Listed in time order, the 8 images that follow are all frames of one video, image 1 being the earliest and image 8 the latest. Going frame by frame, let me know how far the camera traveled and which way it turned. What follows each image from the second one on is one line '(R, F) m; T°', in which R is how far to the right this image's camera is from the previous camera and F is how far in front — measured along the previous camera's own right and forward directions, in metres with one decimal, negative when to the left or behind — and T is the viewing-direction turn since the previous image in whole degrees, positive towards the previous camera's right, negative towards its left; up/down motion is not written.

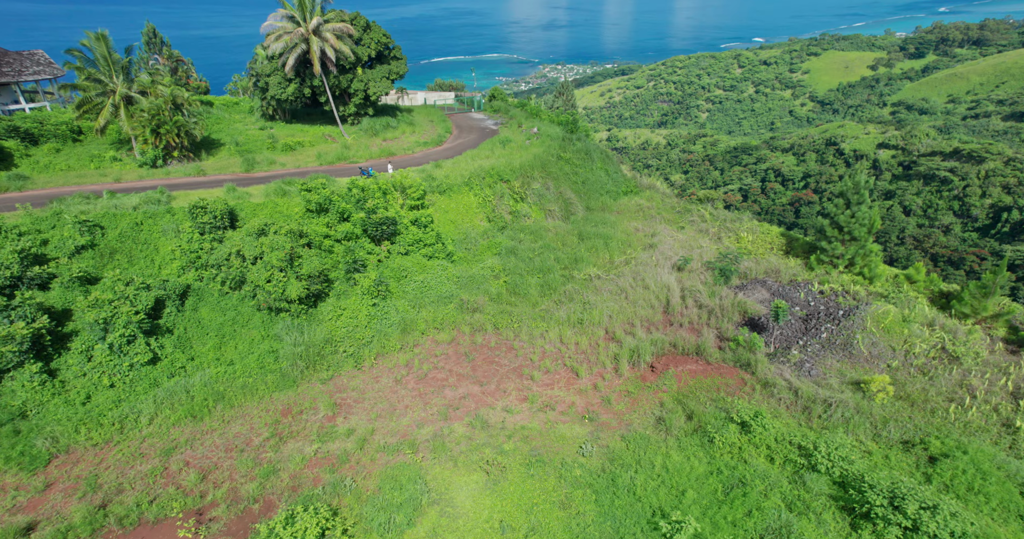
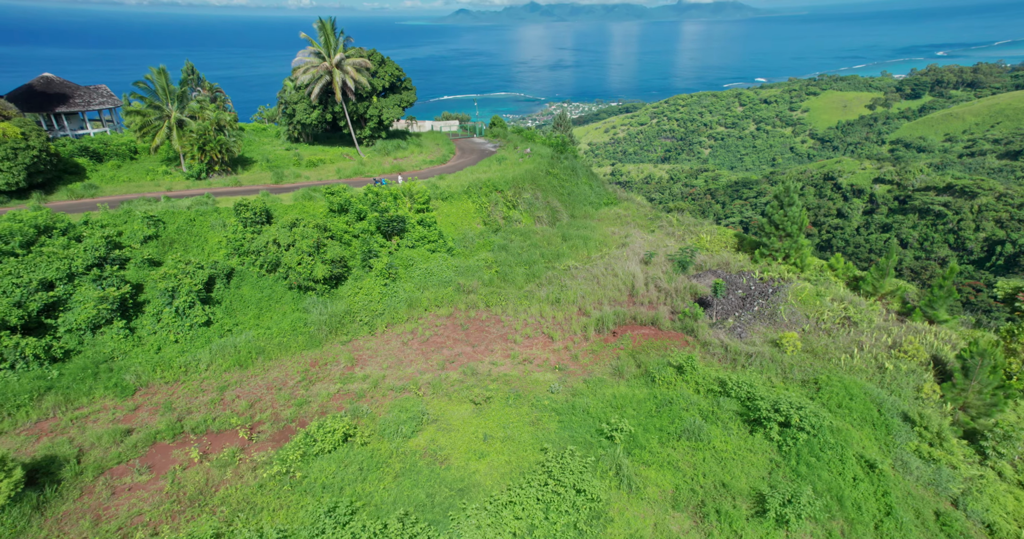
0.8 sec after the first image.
(+0.5, -2.6) m; -1°
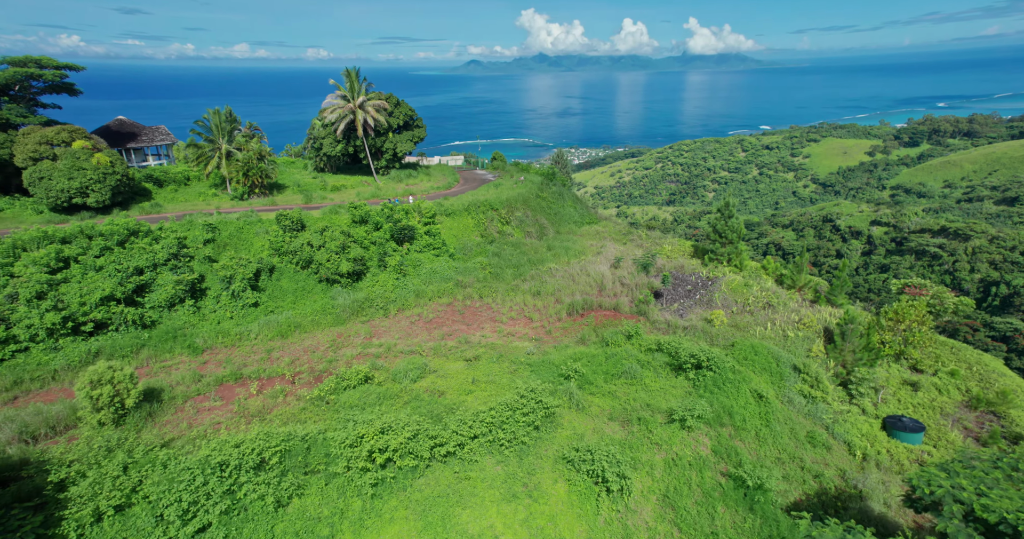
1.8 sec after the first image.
(+0.7, -3.4) m; -1°
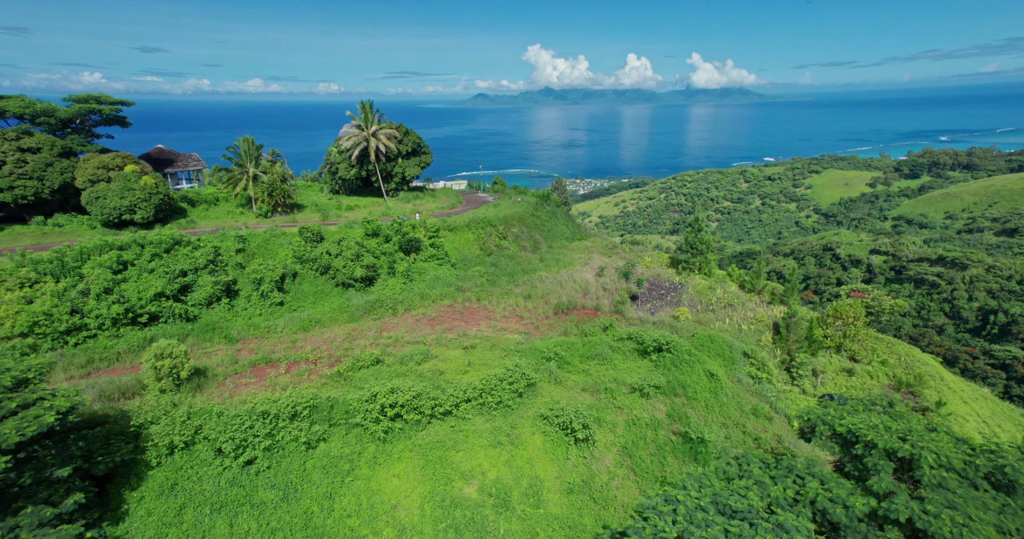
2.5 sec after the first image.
(+0.5, -2.4) m; -1°
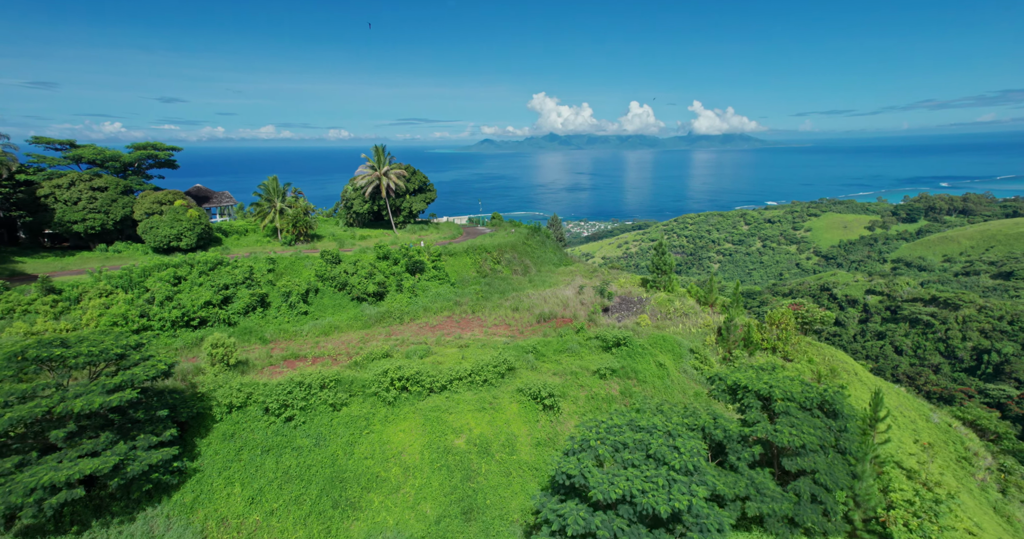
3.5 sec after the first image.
(+0.7, -3.6) m; 0°
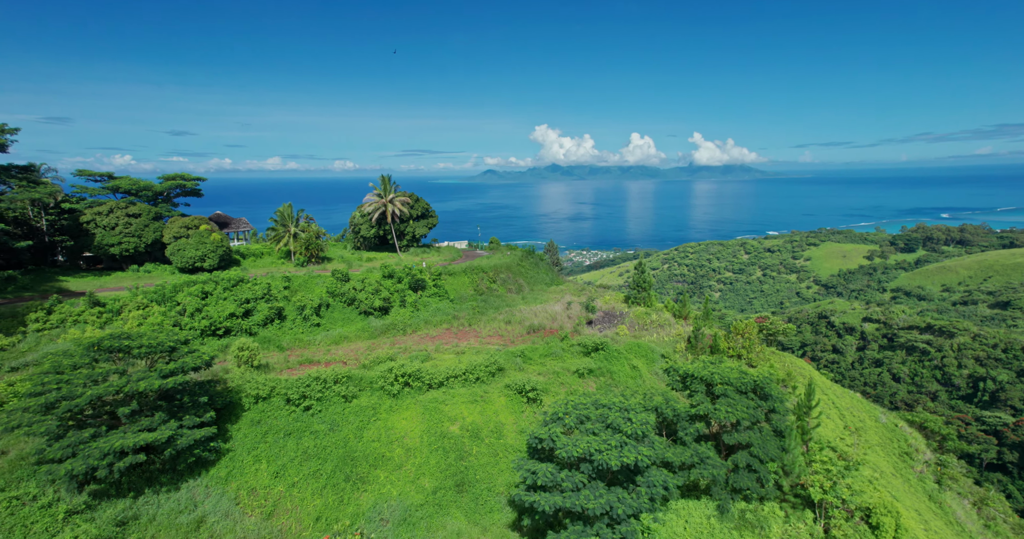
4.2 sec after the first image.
(+0.5, -2.5) m; 0°
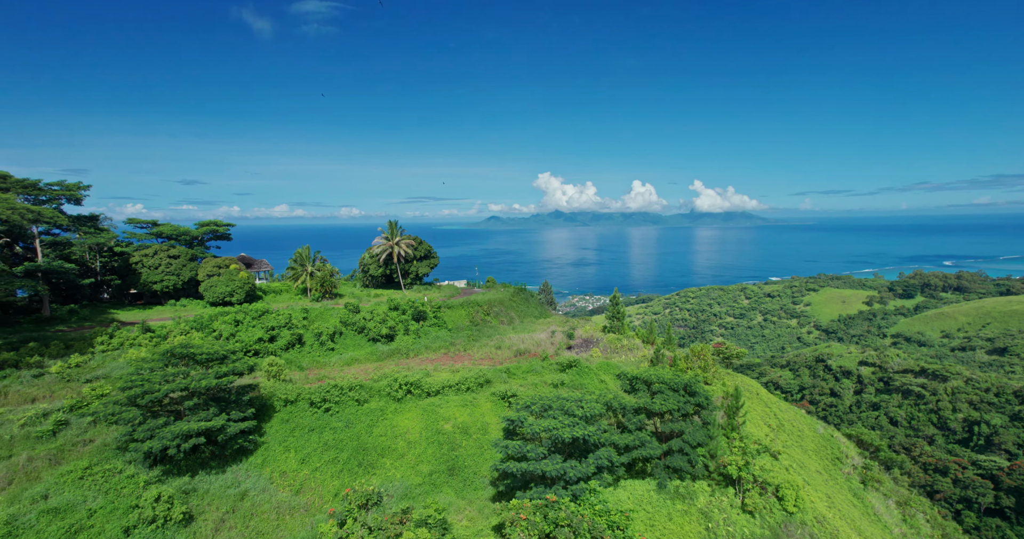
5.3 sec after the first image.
(+0.7, -4.0) m; 0°
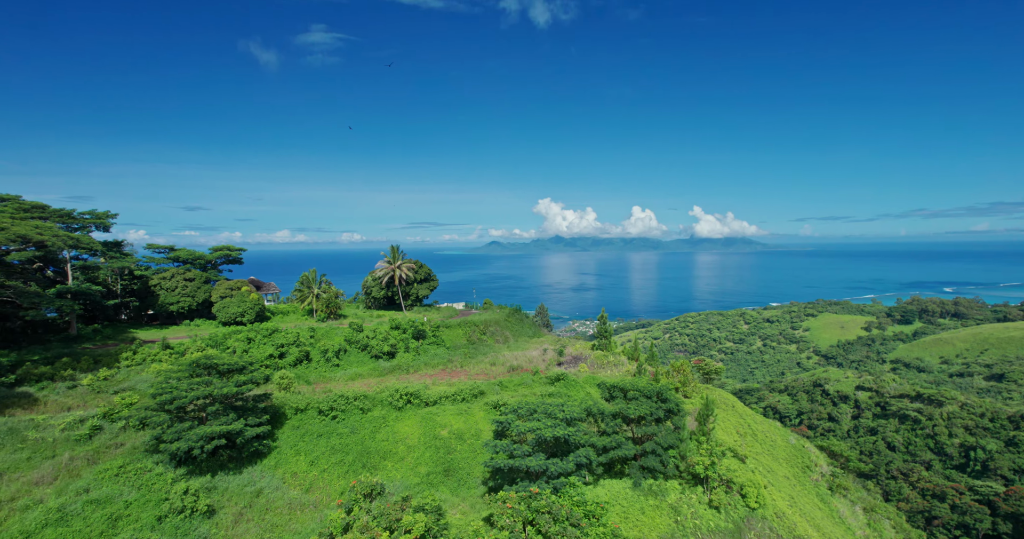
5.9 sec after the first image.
(+0.4, -2.2) m; 0°
